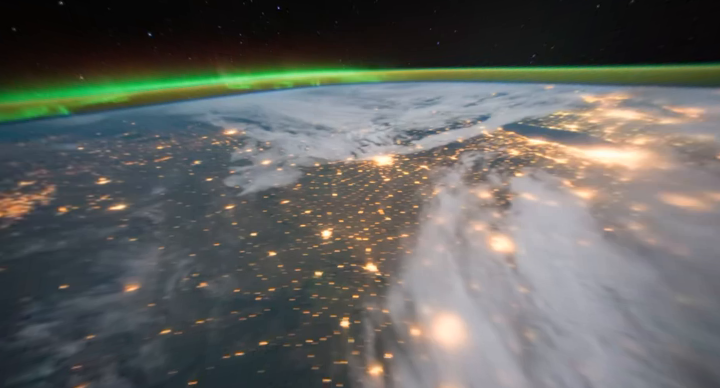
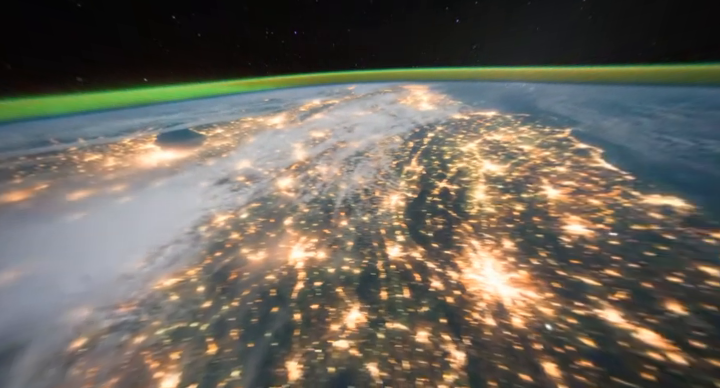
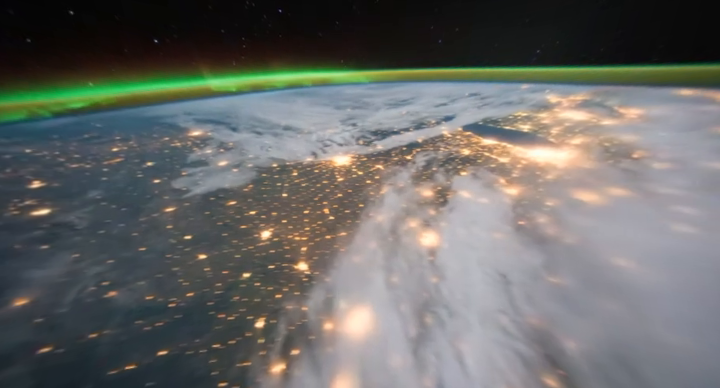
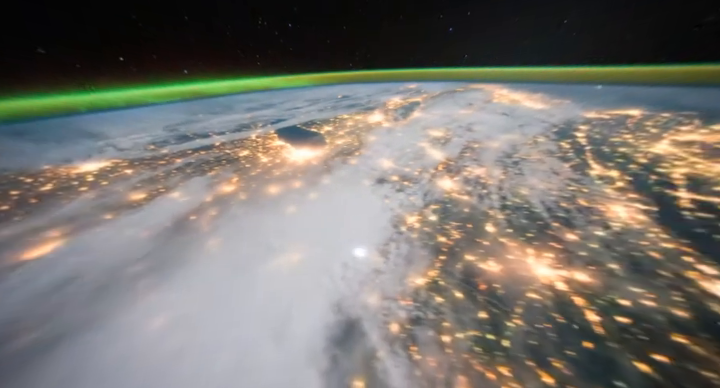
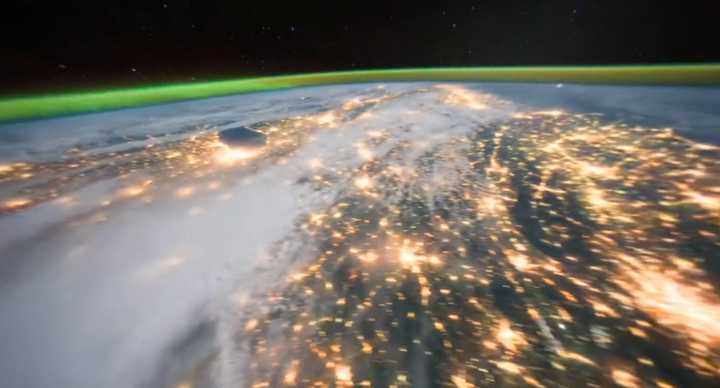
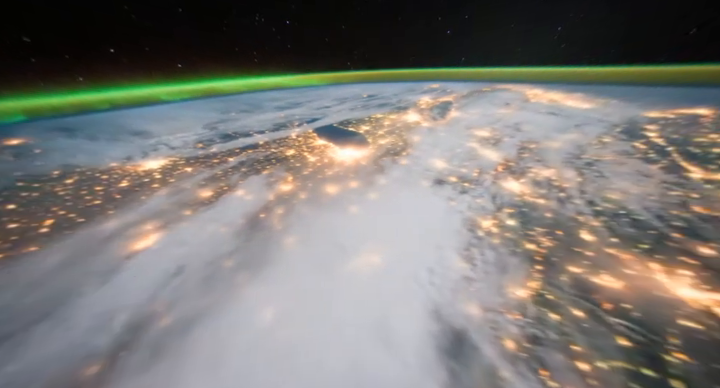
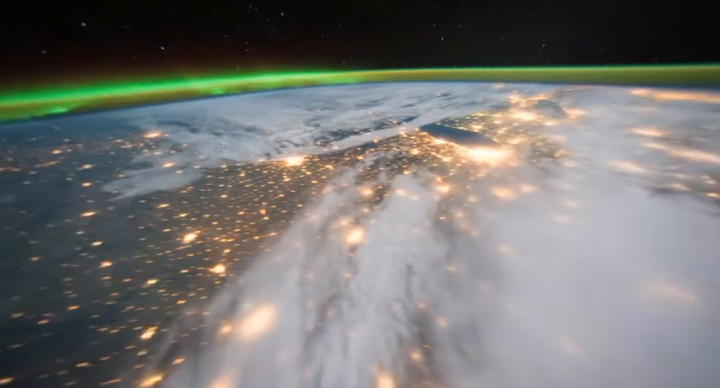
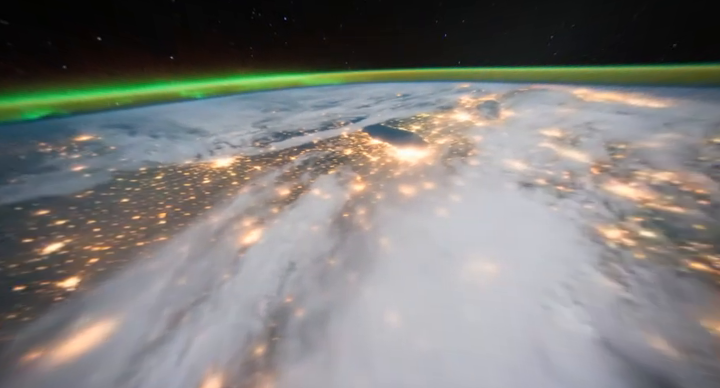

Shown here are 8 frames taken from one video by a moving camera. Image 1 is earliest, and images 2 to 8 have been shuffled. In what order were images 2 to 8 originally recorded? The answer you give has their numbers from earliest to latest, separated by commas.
3, 7, 8, 6, 4, 5, 2
